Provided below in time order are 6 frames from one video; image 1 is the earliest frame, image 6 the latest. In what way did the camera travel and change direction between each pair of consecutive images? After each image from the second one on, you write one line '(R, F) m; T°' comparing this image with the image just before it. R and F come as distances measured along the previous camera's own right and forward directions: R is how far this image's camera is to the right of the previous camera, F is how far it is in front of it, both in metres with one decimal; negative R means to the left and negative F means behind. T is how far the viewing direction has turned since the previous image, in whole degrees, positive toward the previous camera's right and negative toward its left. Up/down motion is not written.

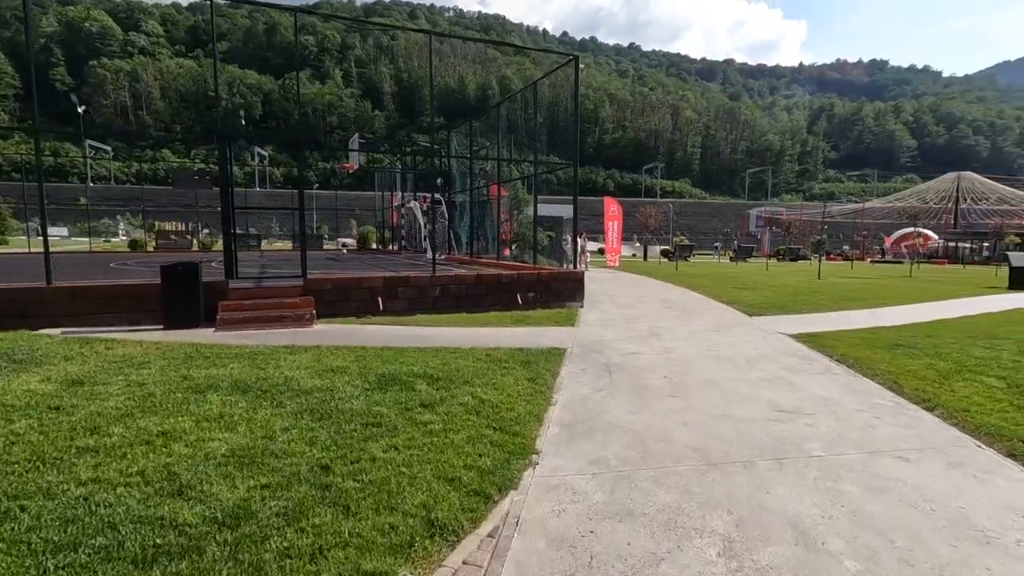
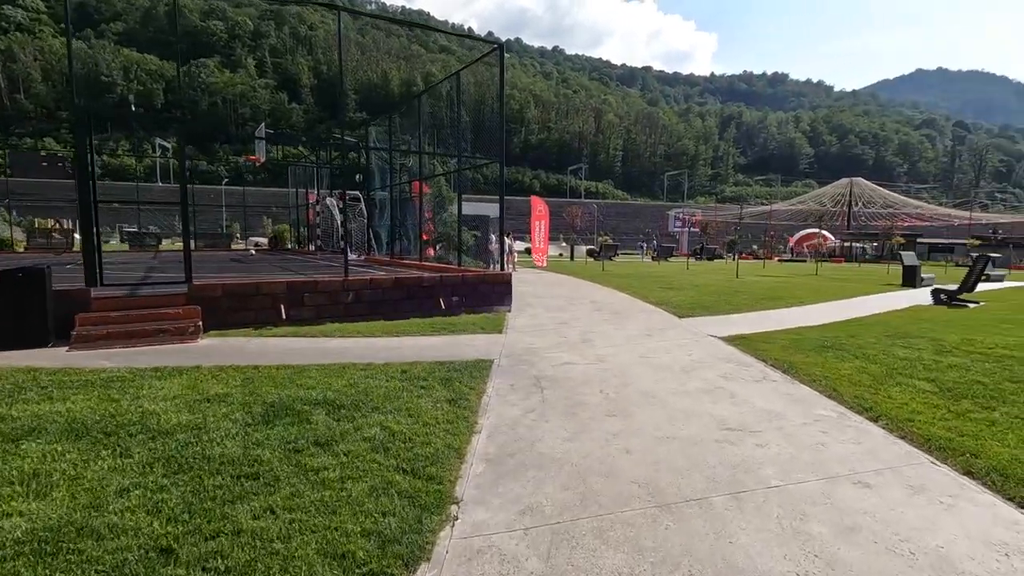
(+0.1, +0.7) m; +8°
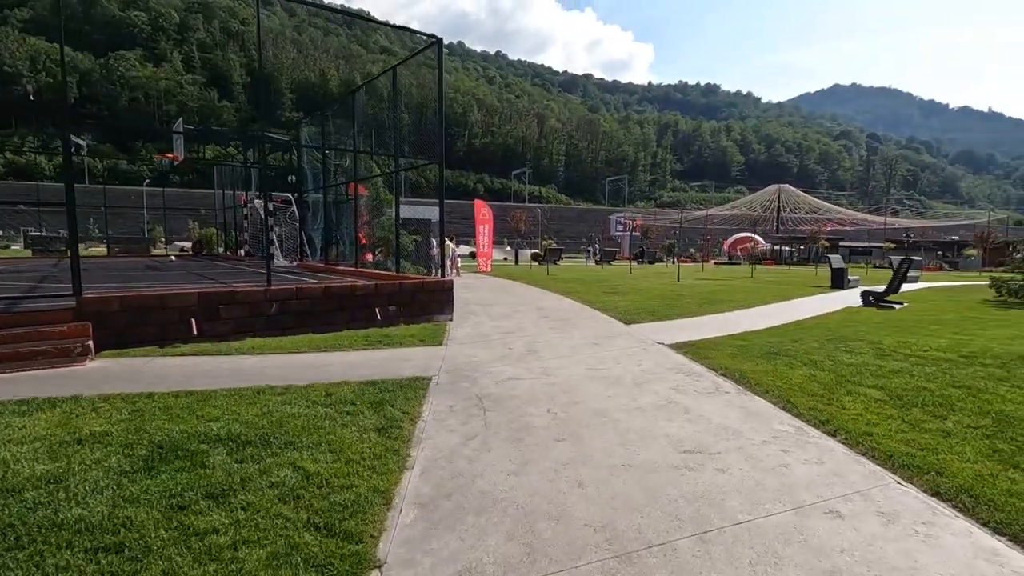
(+0.1, +0.5) m; +6°
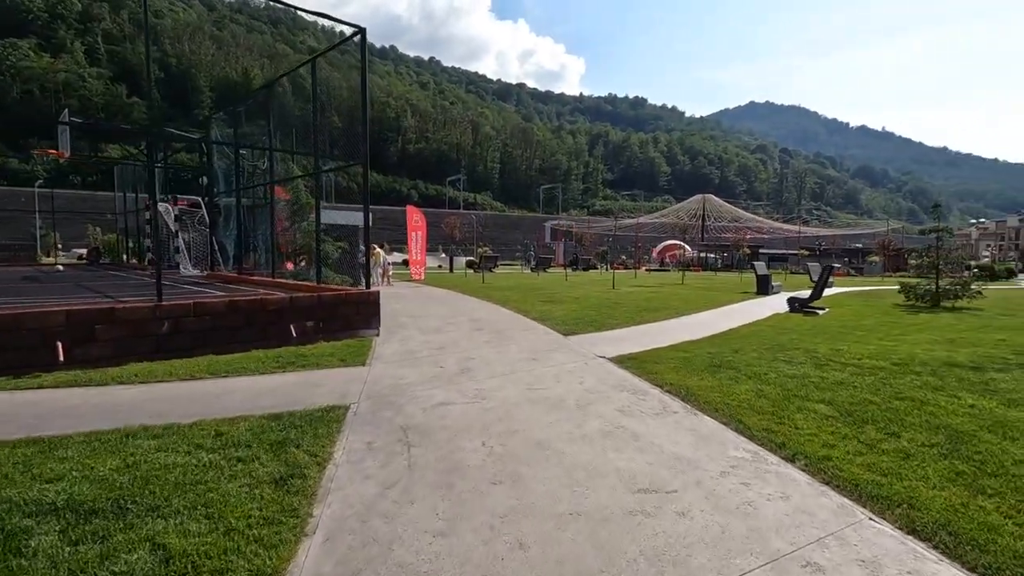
(+0.1, +0.6) m; +7°
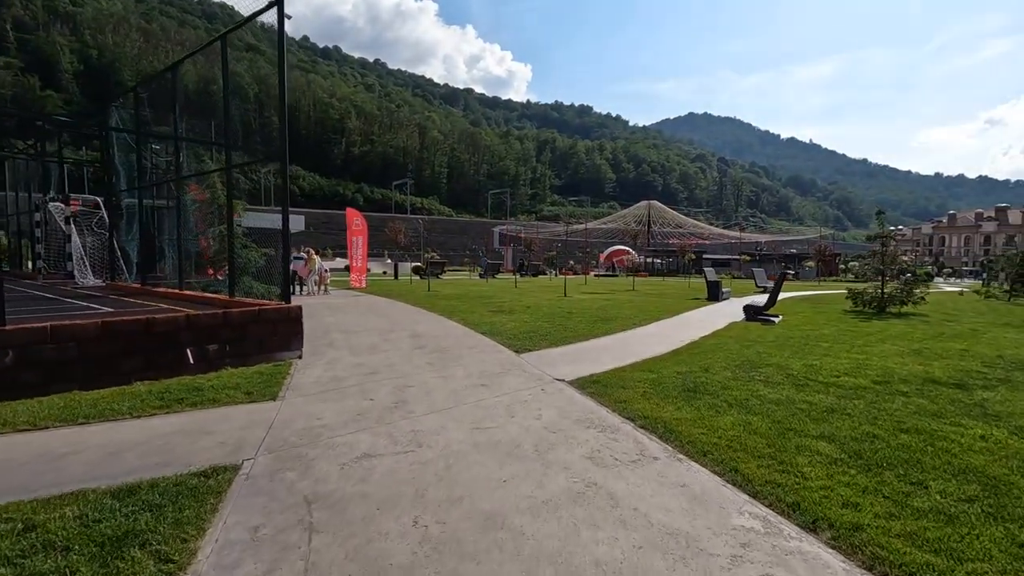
(0.0, +1.0) m; +5°
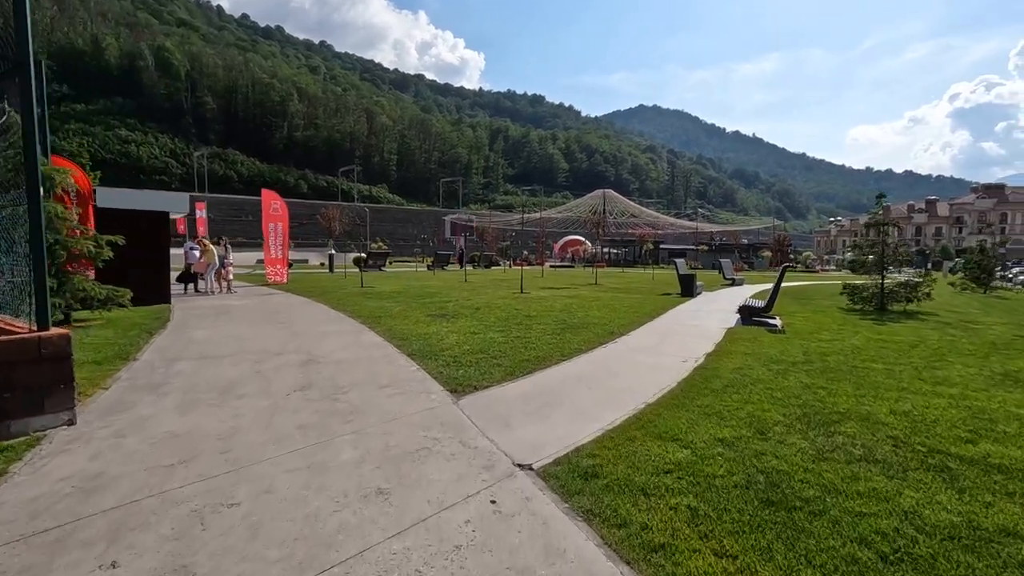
(+0.2, +3.0) m; +5°
